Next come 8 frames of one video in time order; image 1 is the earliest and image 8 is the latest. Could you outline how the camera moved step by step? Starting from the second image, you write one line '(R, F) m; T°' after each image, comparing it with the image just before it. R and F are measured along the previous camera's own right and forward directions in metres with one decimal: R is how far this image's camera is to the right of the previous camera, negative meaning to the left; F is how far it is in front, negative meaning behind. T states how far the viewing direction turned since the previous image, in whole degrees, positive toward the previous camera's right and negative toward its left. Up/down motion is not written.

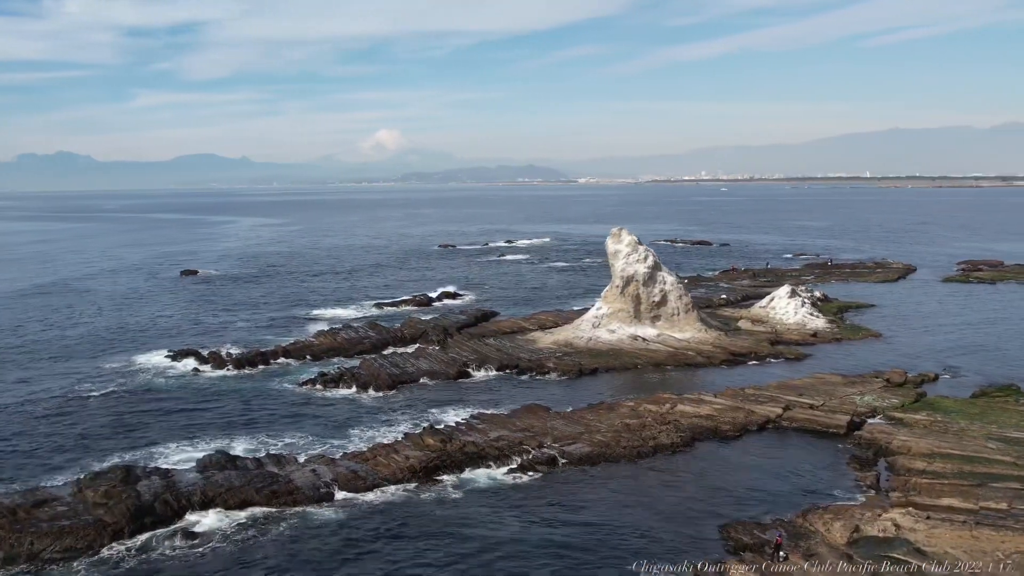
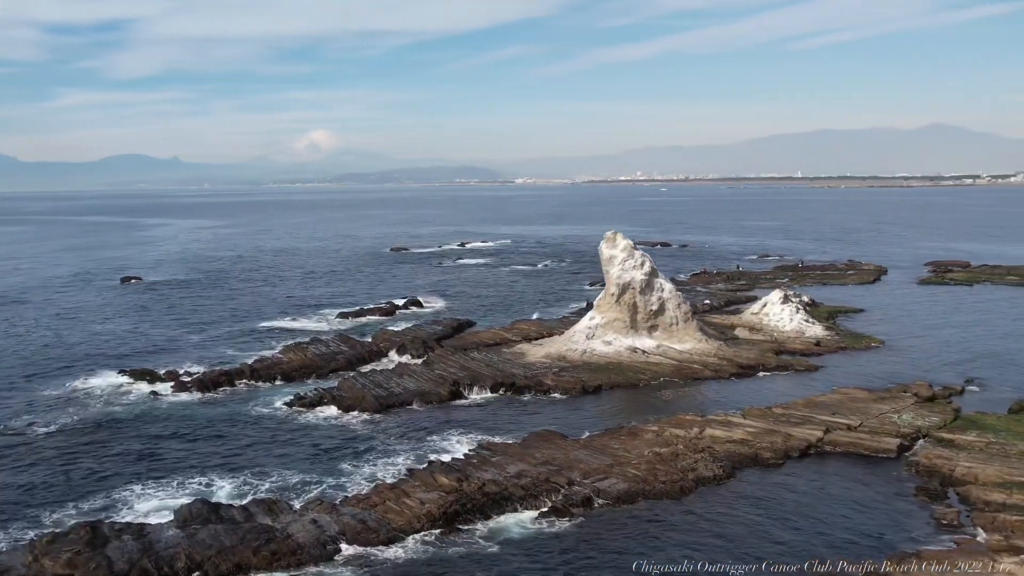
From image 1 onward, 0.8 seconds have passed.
(-2.0, +3.1) m; +4°
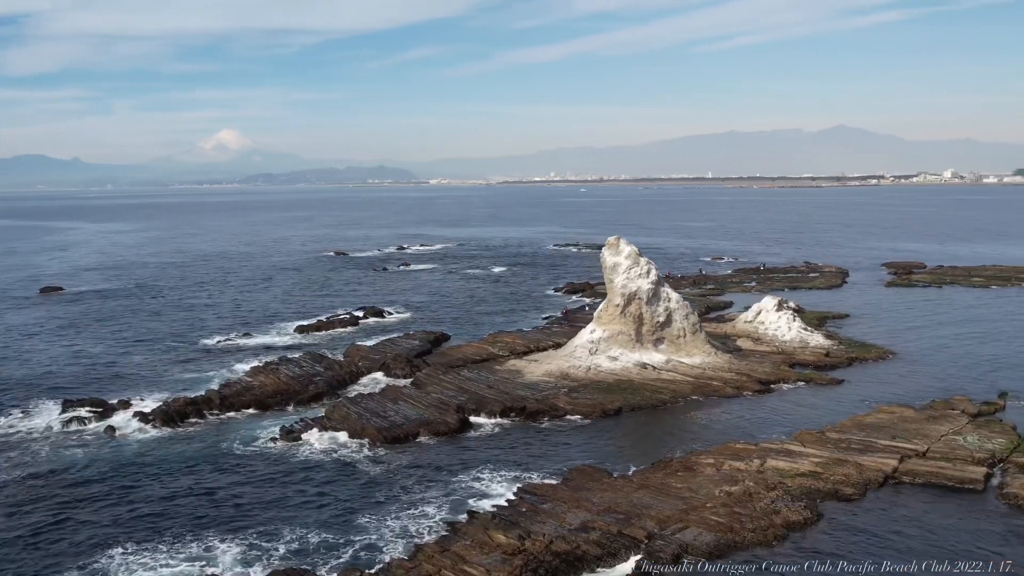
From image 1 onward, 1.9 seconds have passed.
(-2.9, +3.5) m; +5°
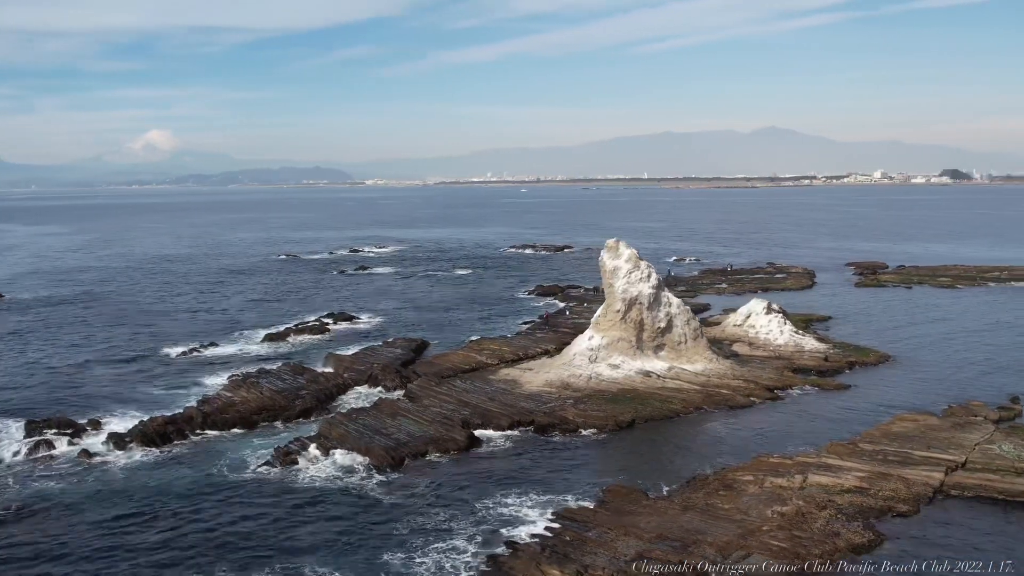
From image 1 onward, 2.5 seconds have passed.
(-2.0, +1.8) m; +4°
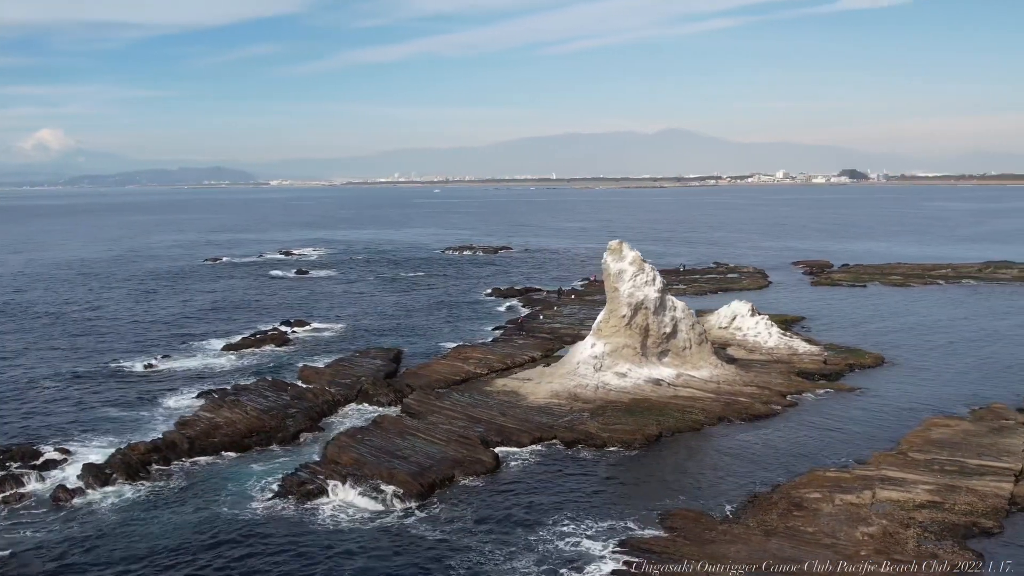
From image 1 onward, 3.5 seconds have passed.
(-3.0, +2.1) m; +6°
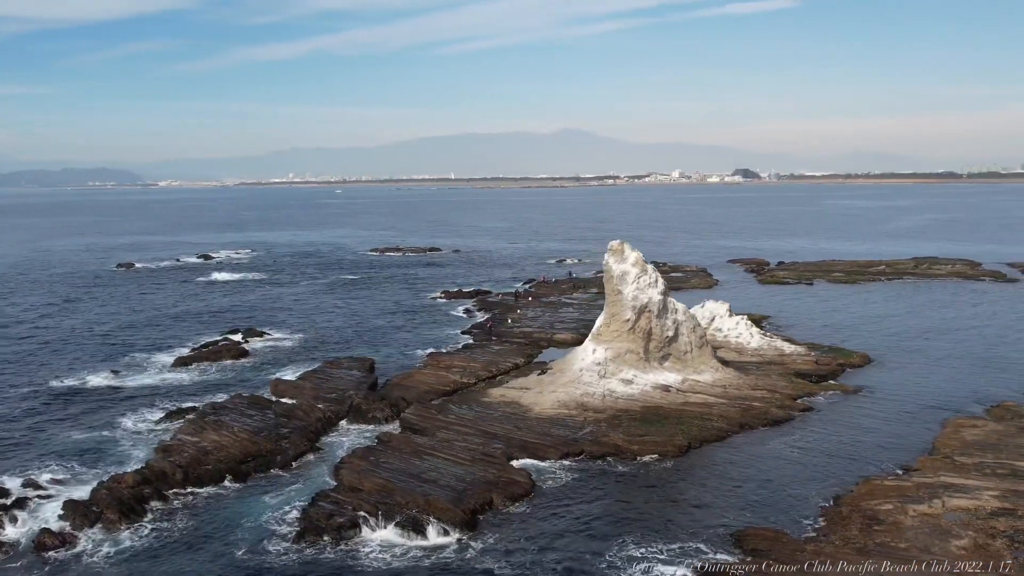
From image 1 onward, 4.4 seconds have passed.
(-3.1, +1.9) m; +6°
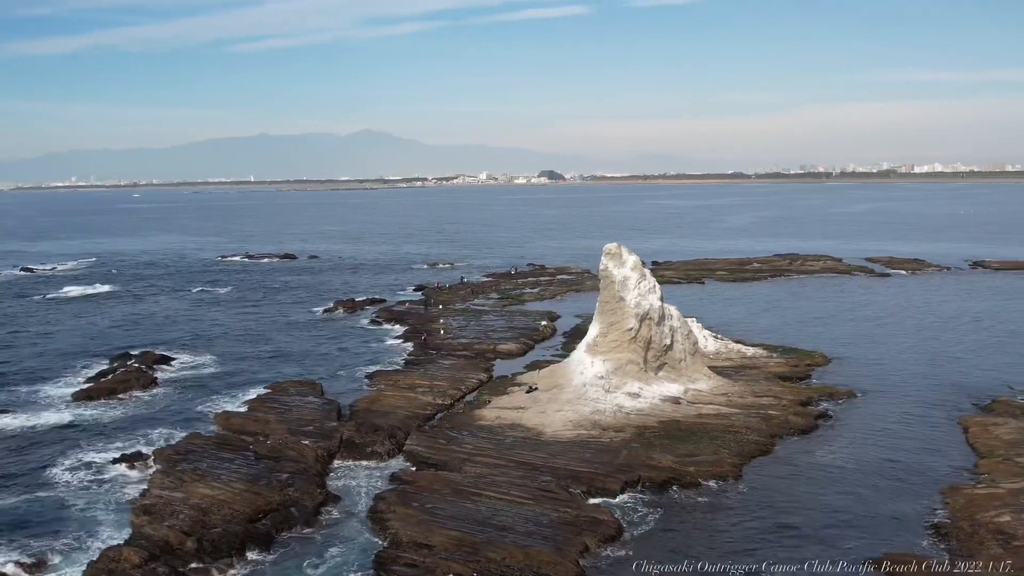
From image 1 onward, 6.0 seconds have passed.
(-5.3, +3.4) m; +12°
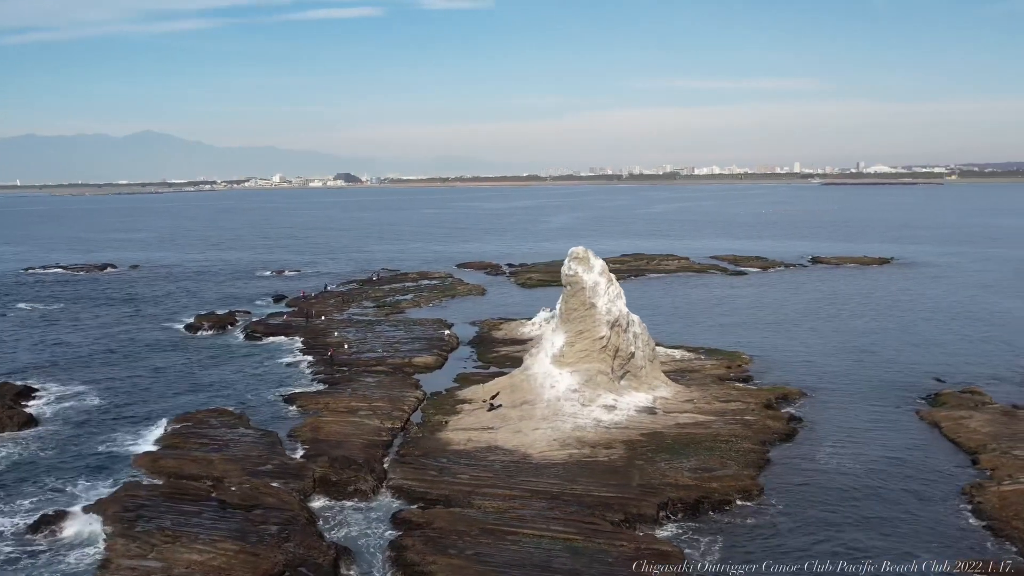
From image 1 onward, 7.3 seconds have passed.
(-4.5, +2.7) m; +12°
